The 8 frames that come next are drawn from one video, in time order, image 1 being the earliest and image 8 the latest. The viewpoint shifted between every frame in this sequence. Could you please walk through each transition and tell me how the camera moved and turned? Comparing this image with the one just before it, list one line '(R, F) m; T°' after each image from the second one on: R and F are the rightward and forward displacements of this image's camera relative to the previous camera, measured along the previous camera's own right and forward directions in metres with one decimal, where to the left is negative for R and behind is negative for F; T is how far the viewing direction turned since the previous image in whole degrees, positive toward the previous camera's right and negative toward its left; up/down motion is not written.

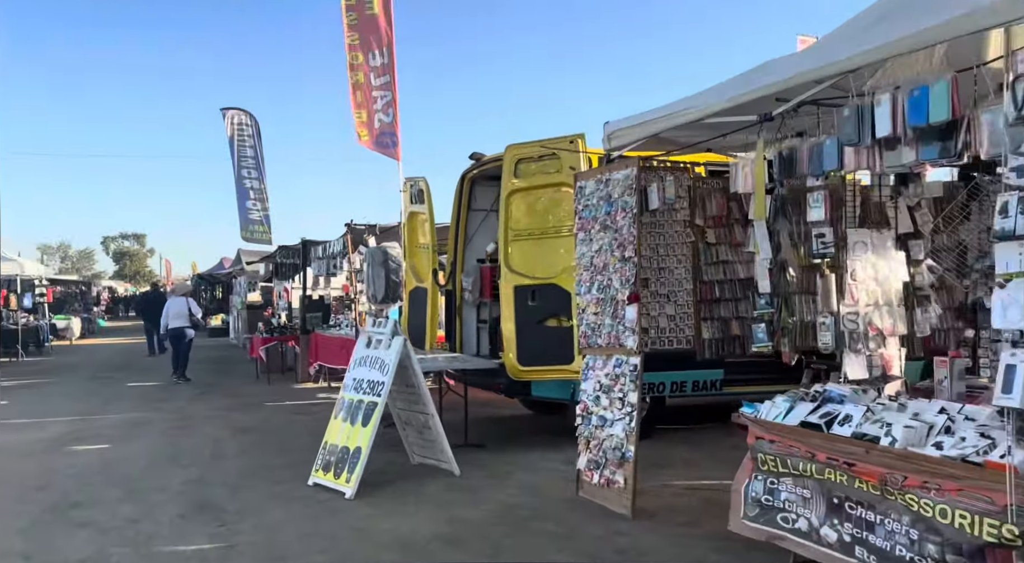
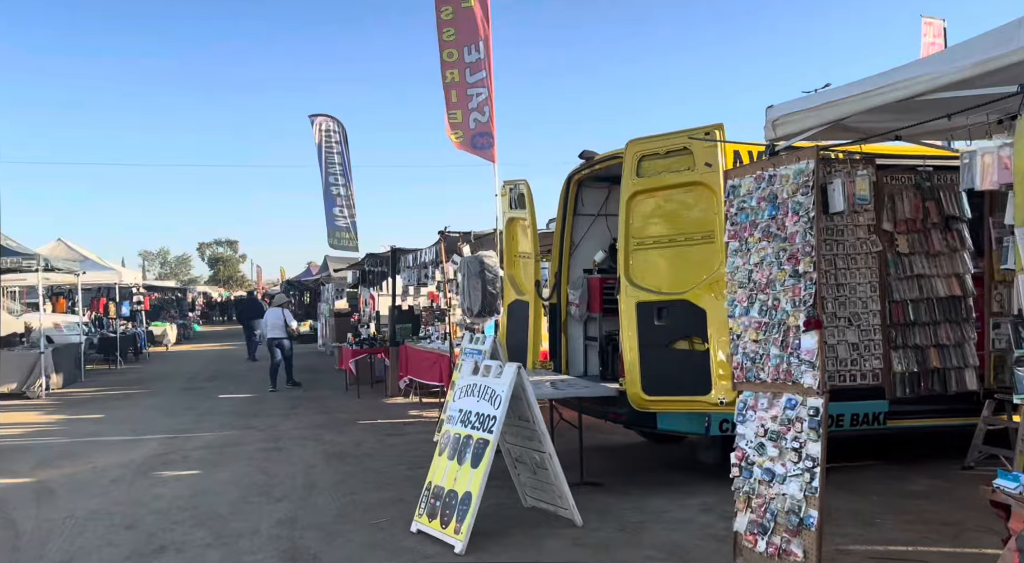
(-0.3, +0.7) m; -6°
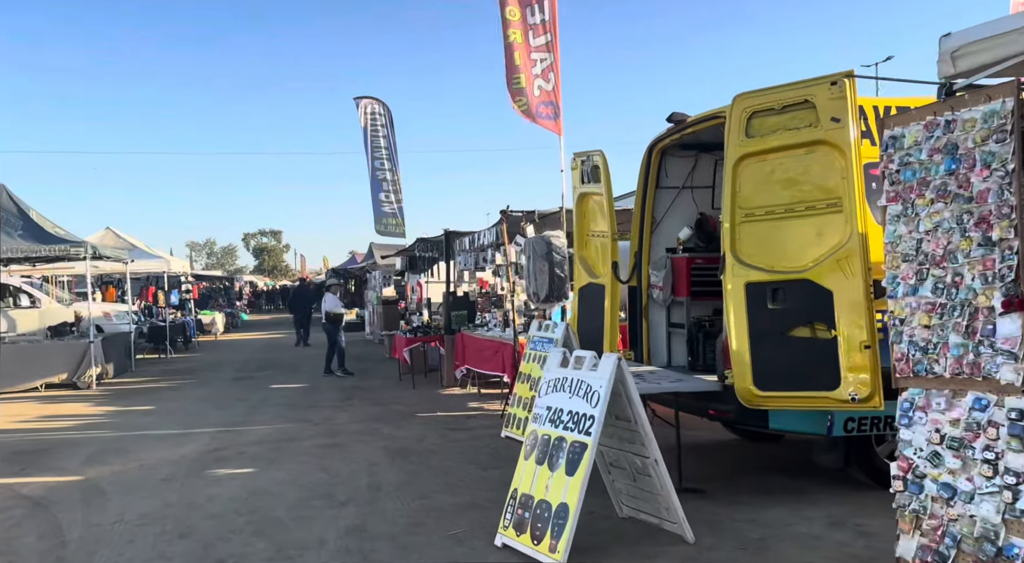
(-0.3, +0.6) m; -3°
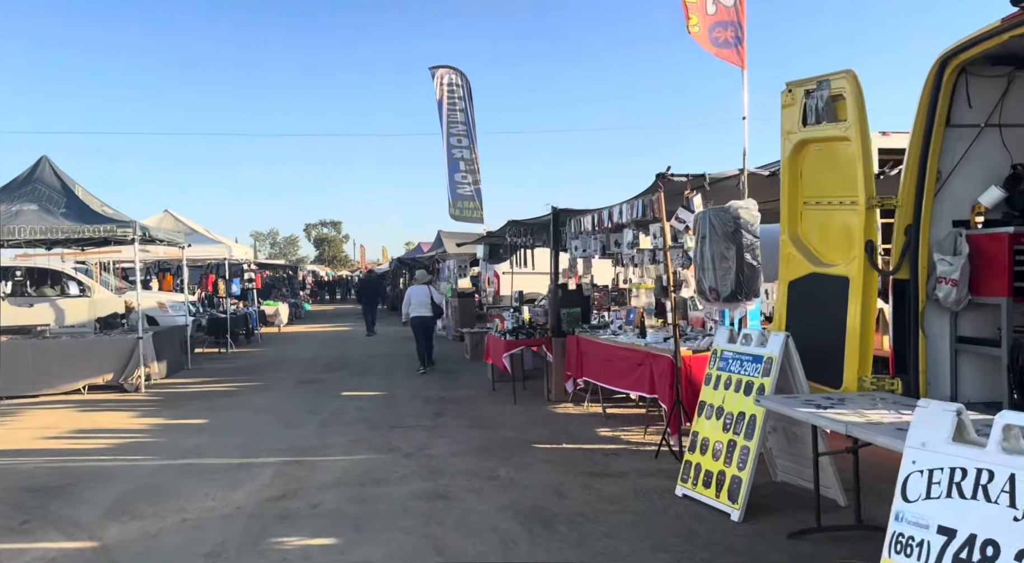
(-0.8, +2.1) m; -4°
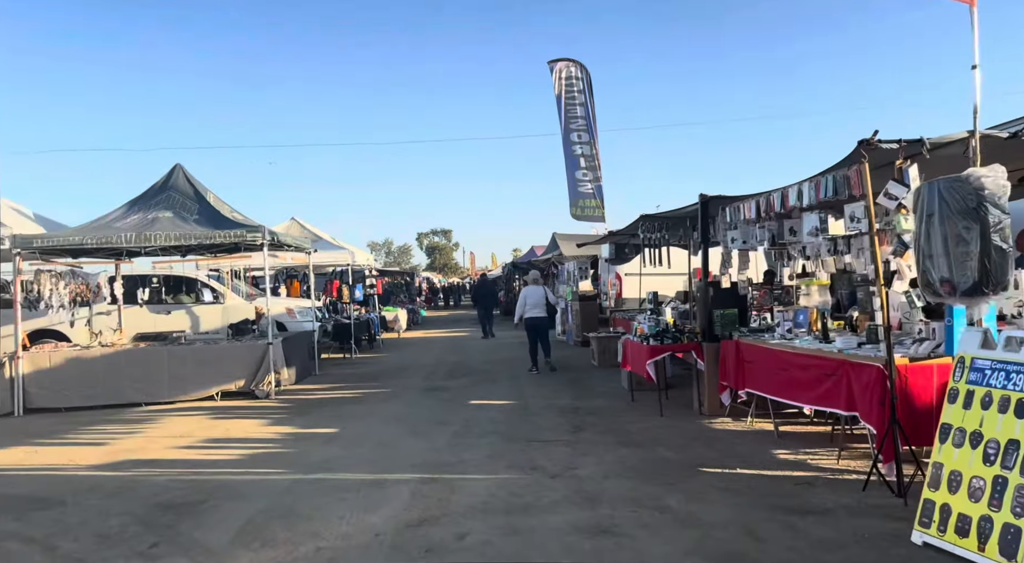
(-0.4, +0.8) m; -8°
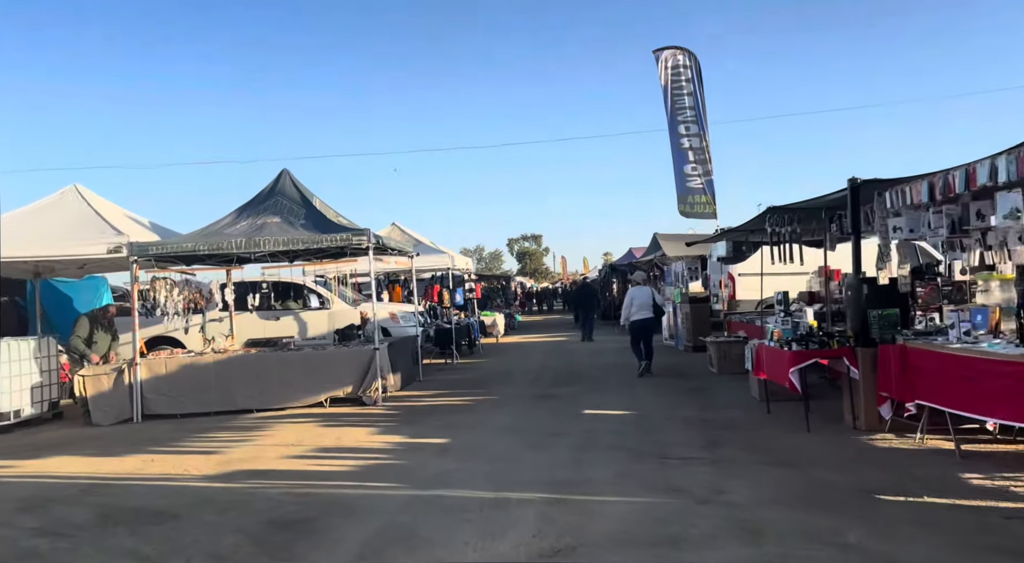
(-0.3, +0.6) m; -7°
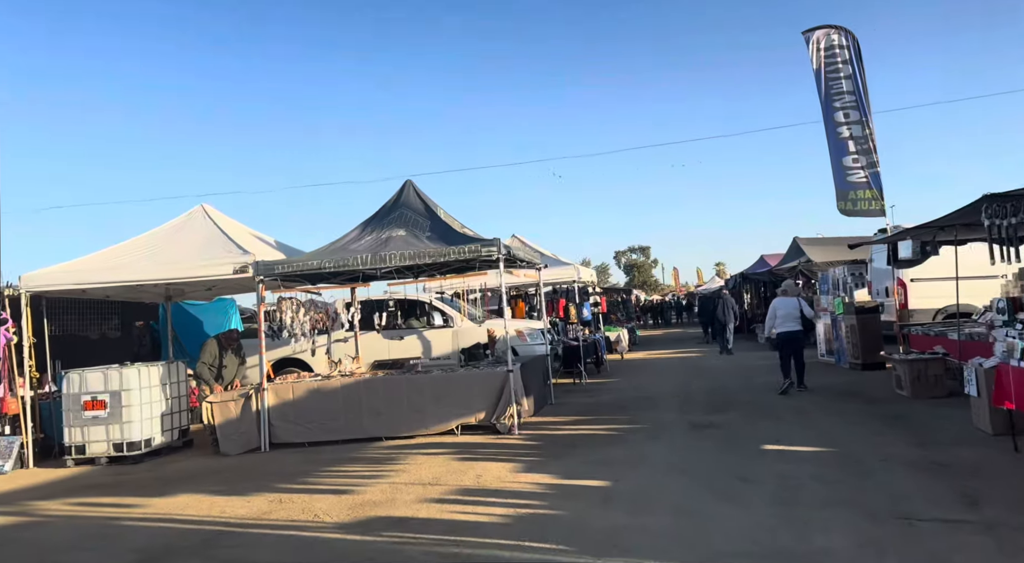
(-0.5, +1.1) m; -8°
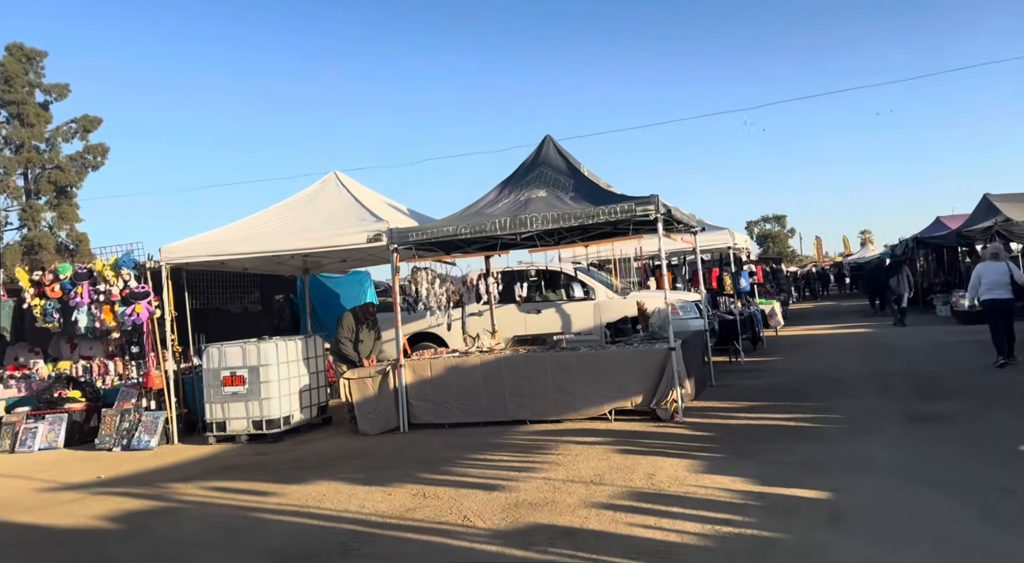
(-0.4, +1.2) m; -10°
